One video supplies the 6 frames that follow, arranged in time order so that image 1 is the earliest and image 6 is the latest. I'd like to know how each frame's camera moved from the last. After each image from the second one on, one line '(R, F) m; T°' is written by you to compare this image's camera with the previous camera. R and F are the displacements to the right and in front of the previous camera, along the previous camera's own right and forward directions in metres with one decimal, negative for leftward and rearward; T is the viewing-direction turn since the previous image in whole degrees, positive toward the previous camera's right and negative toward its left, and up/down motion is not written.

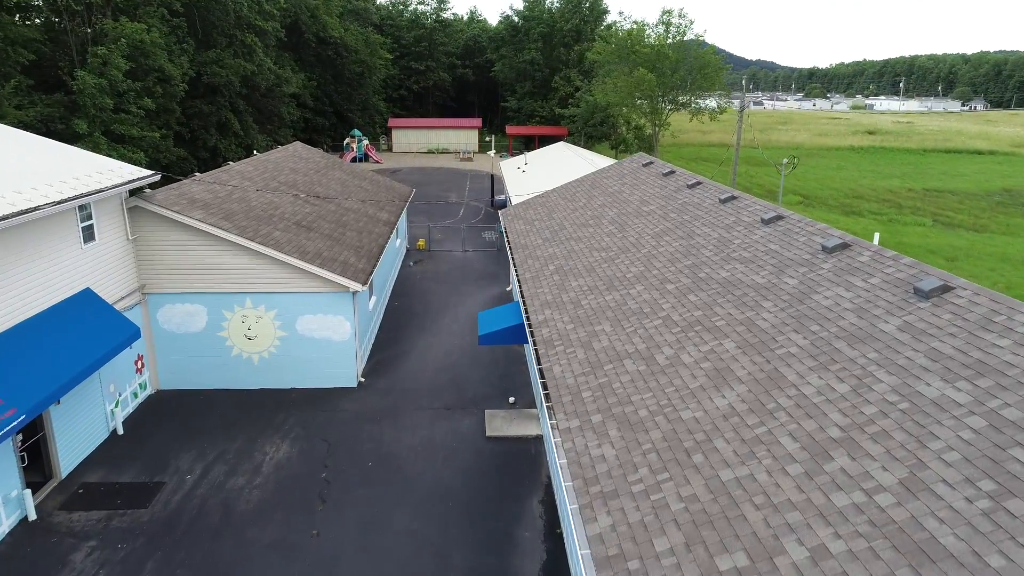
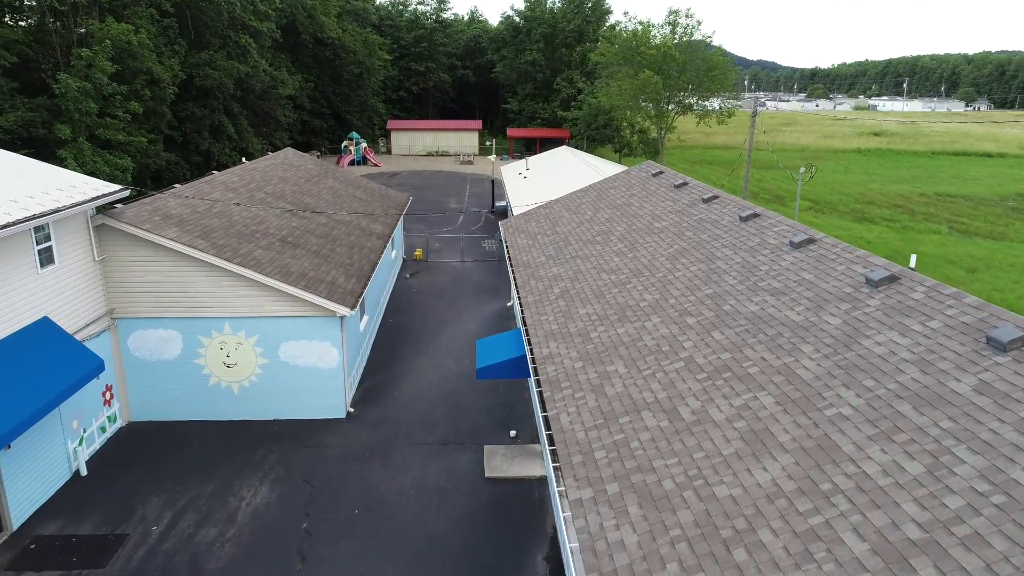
(0.0, +1.3) m; 0°
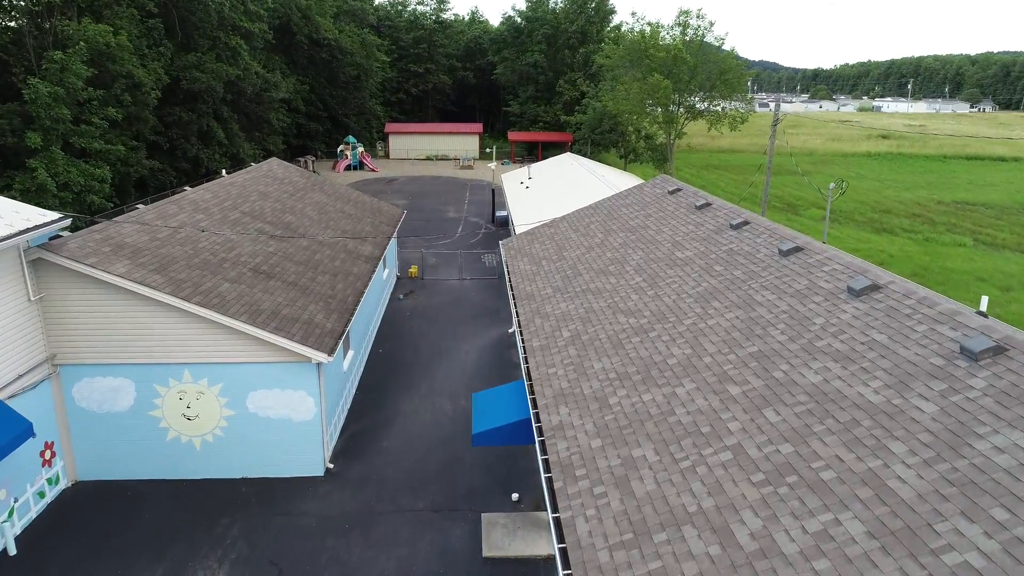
(0.0, +2.0) m; 0°
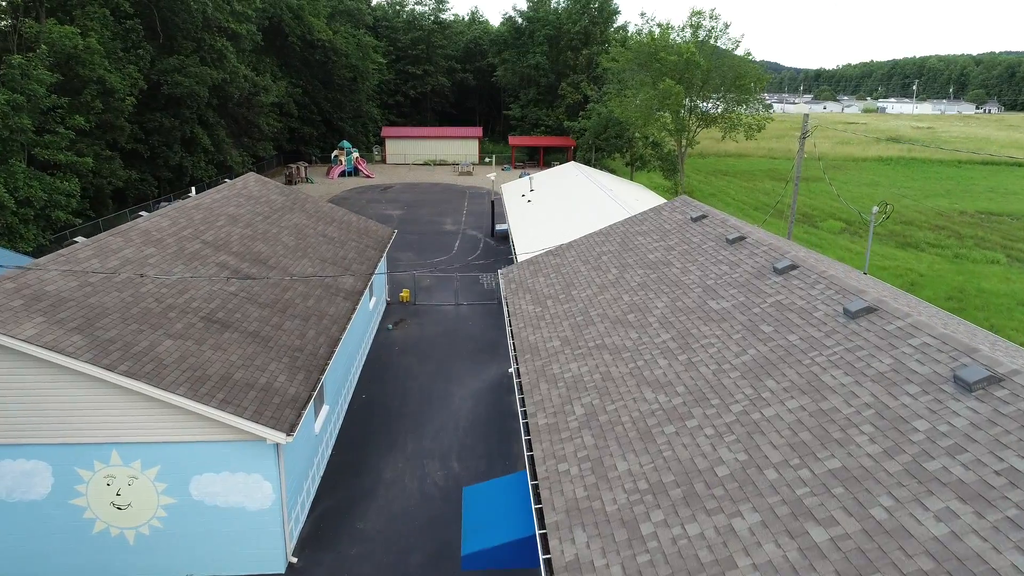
(0.0, +2.4) m; 0°
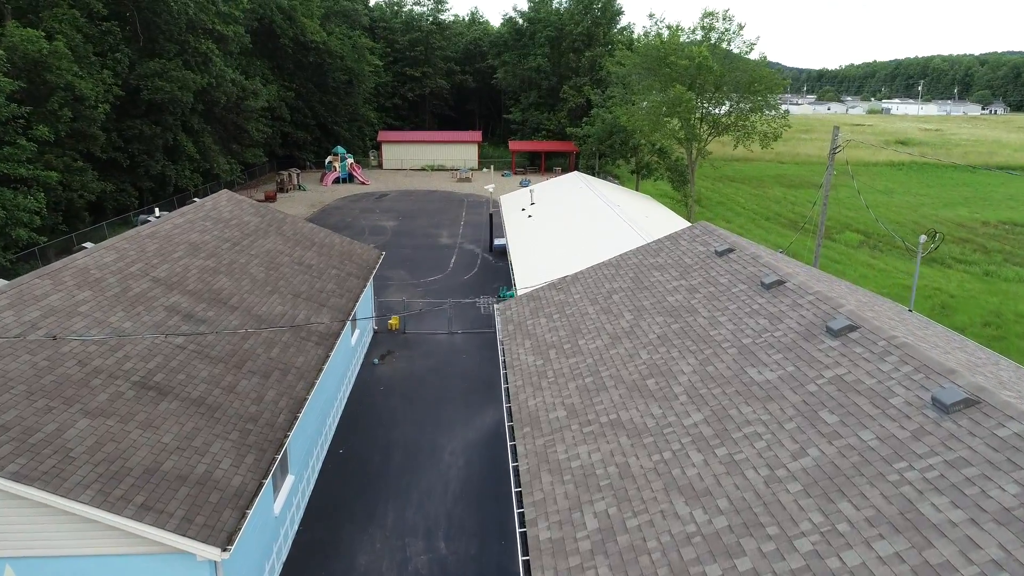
(+0.1, +2.2) m; 0°
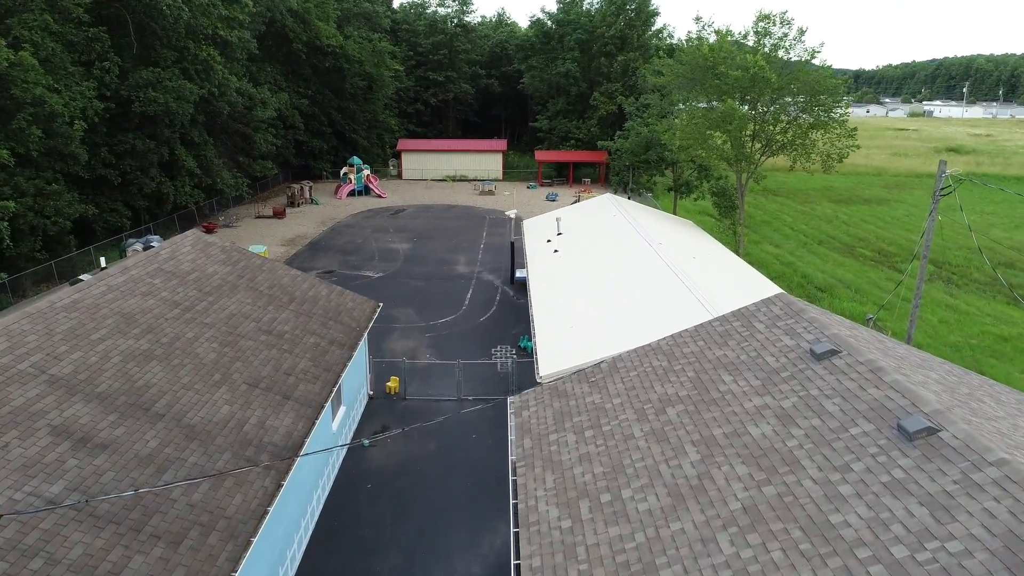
(+0.1, +3.9) m; -2°
